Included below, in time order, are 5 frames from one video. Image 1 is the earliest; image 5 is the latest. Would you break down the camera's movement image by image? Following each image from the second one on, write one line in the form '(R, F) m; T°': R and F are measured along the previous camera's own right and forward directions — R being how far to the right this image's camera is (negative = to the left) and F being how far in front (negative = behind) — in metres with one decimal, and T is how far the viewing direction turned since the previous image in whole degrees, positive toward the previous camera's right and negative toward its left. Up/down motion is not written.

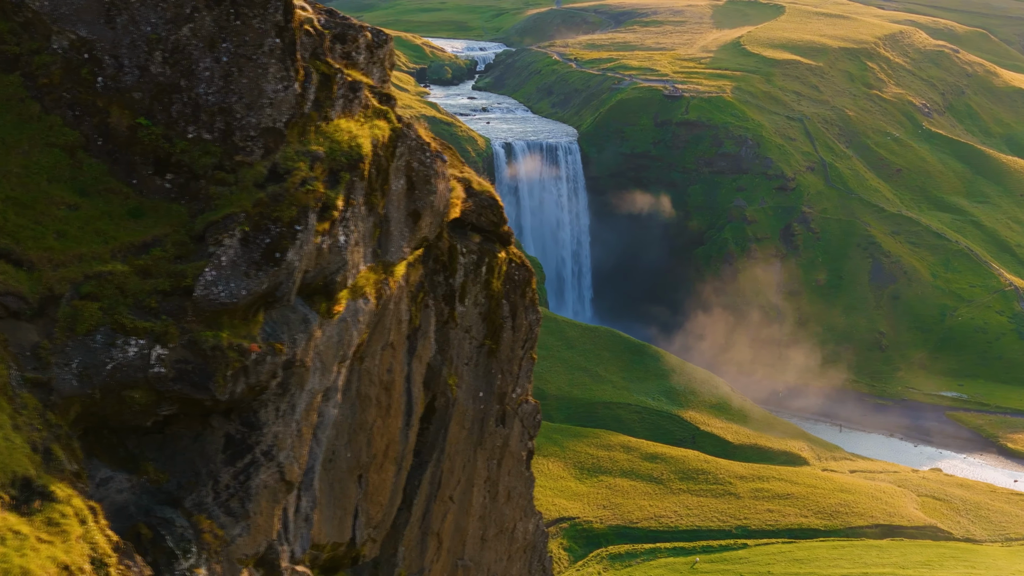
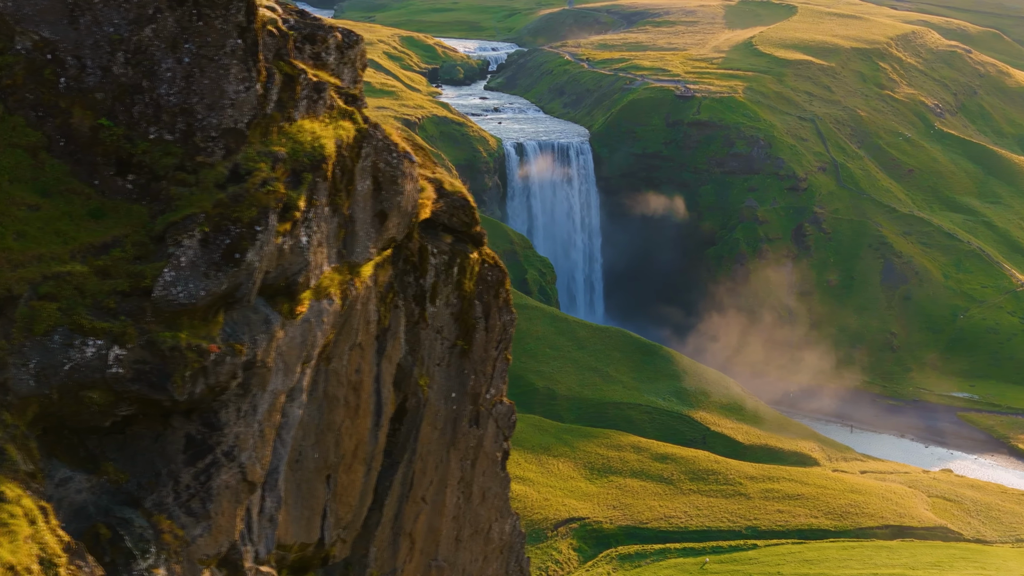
(+0.7, 0.0) m; 0°
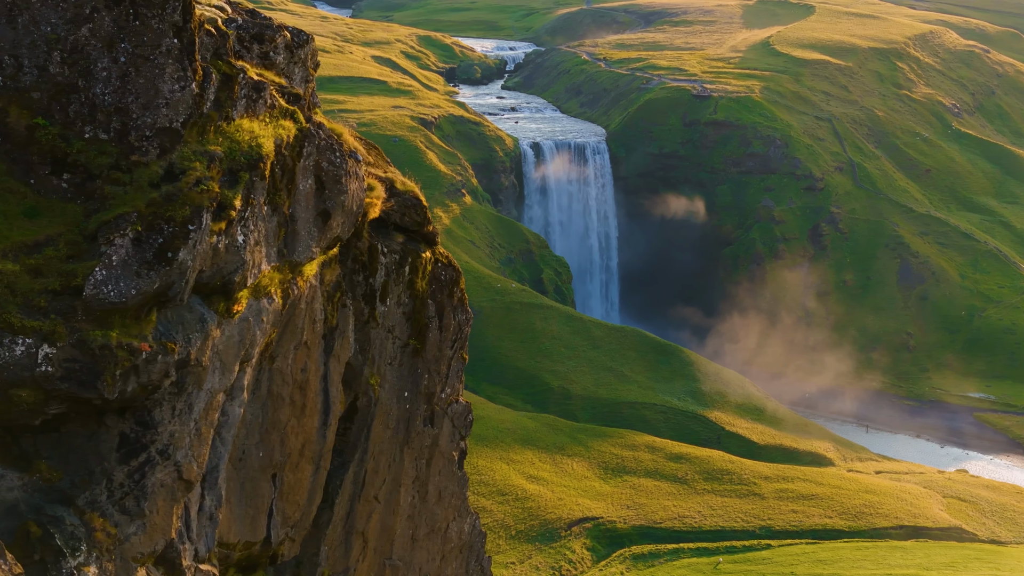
(+1.2, 0.0) m; -1°
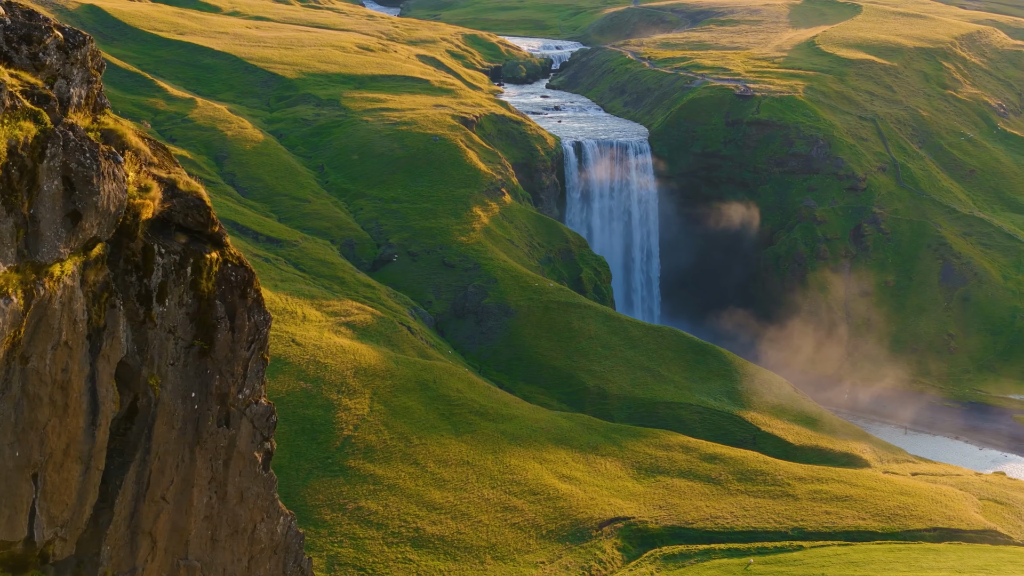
(+4.5, 0.0) m; 0°
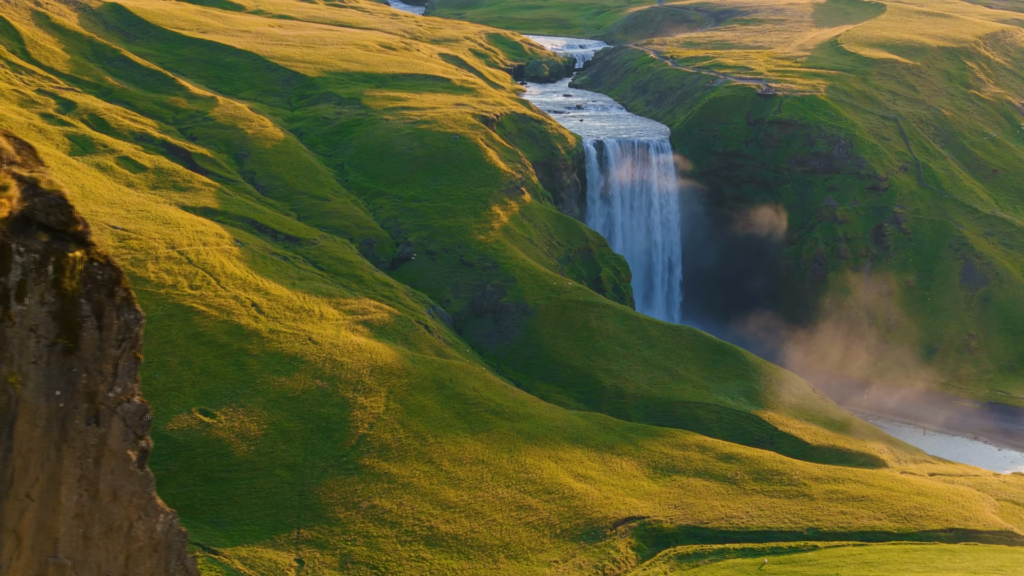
(+3.0, +0.1) m; -1°
